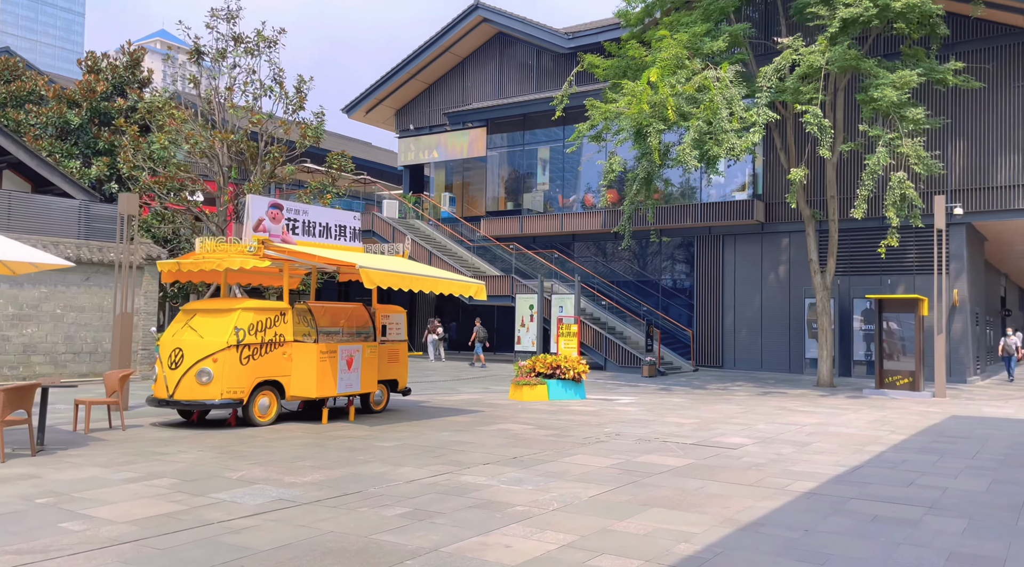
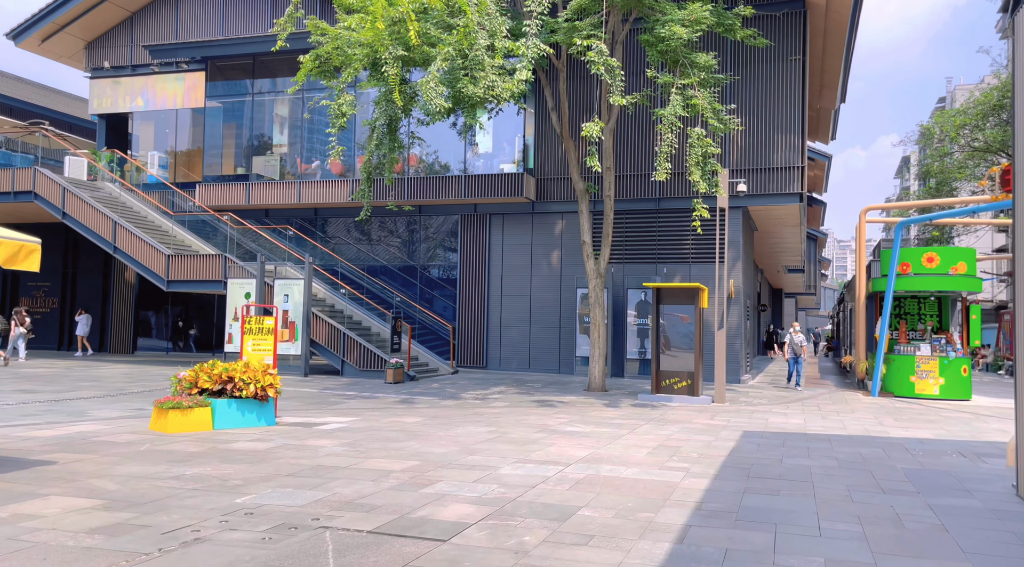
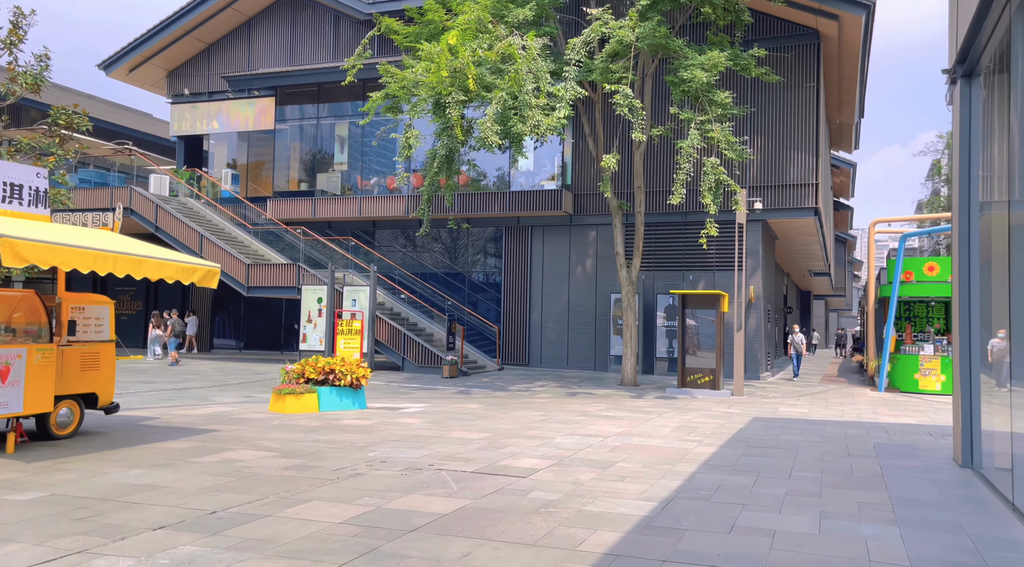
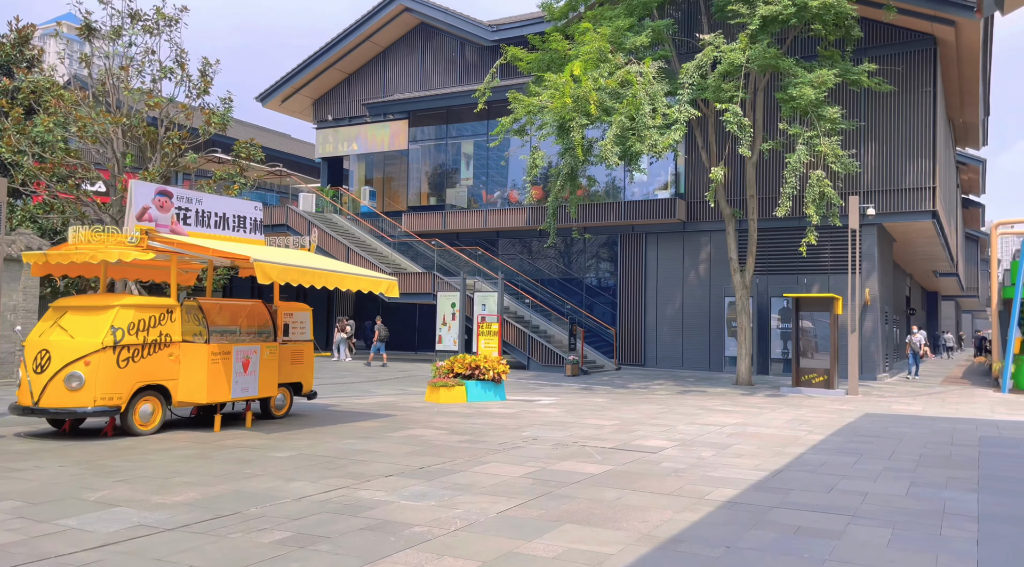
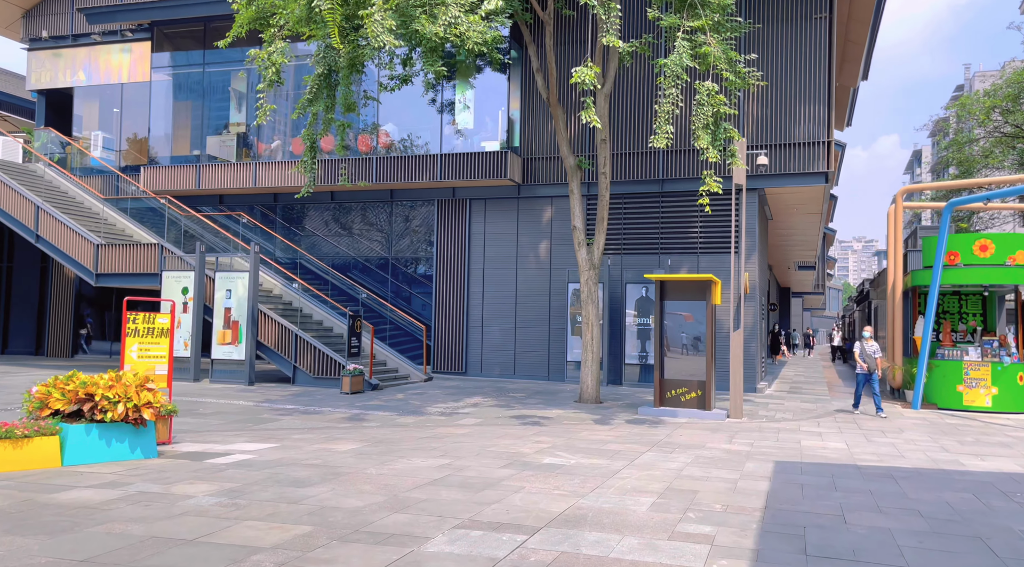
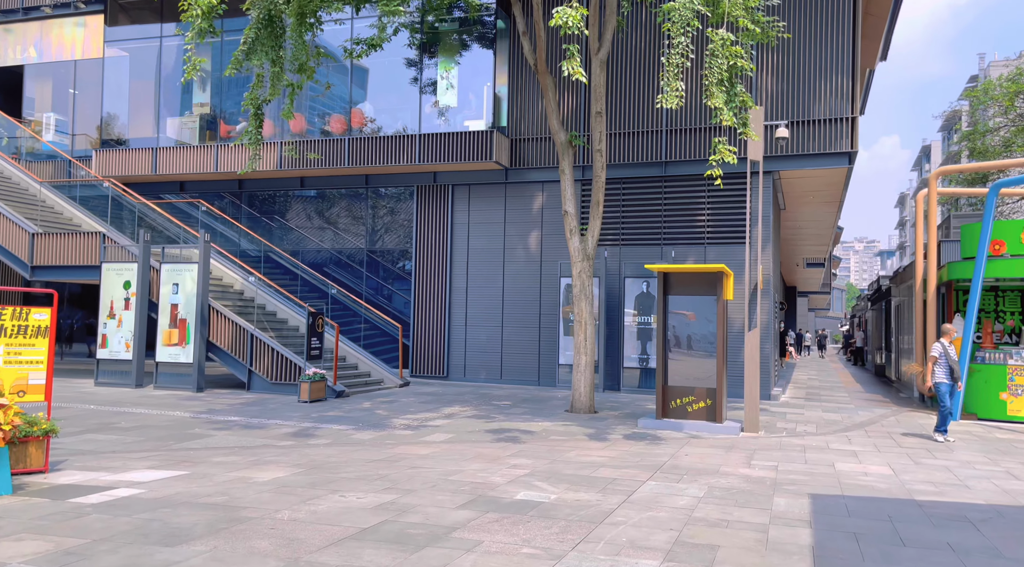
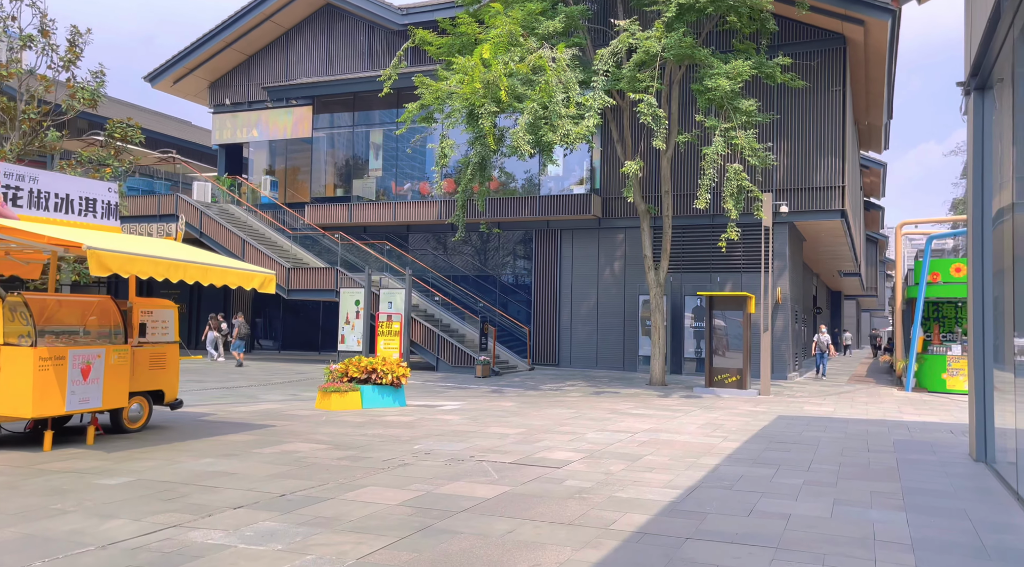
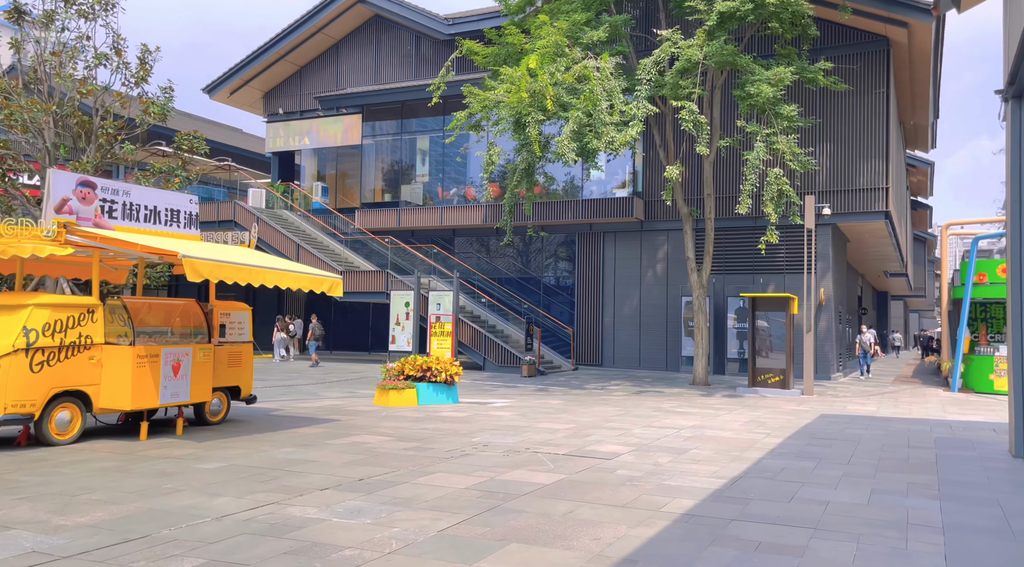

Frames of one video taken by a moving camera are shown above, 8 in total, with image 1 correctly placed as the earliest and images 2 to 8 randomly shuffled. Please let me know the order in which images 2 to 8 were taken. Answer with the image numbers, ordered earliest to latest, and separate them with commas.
4, 8, 7, 3, 2, 5, 6
